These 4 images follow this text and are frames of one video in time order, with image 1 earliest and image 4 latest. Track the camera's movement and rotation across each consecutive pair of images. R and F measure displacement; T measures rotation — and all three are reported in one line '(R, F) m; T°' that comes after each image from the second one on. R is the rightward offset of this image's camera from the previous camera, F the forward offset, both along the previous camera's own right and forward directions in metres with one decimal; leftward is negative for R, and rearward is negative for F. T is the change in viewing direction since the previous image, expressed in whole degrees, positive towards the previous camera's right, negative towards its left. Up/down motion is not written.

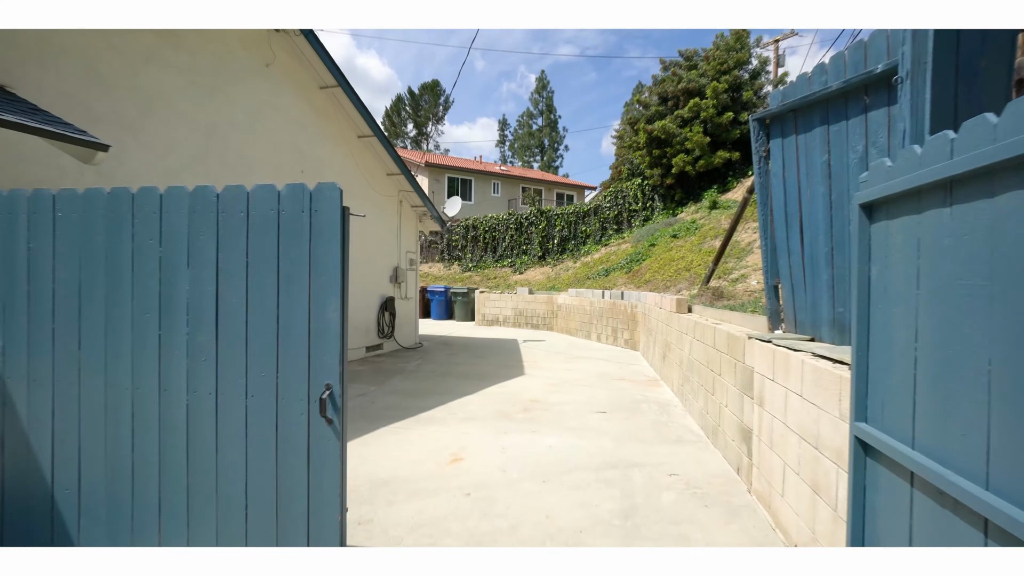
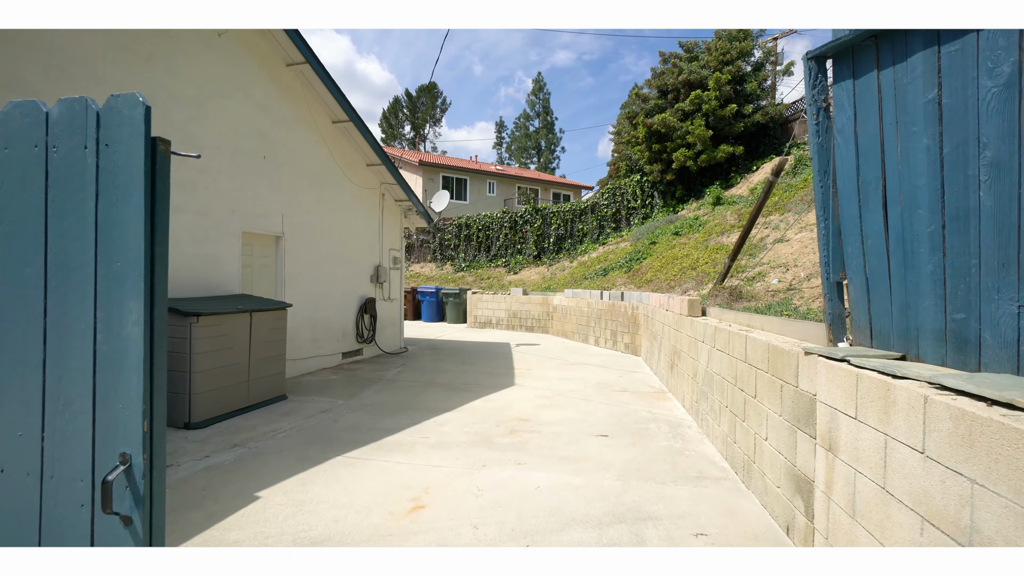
(+0.1, +0.9) m; 0°
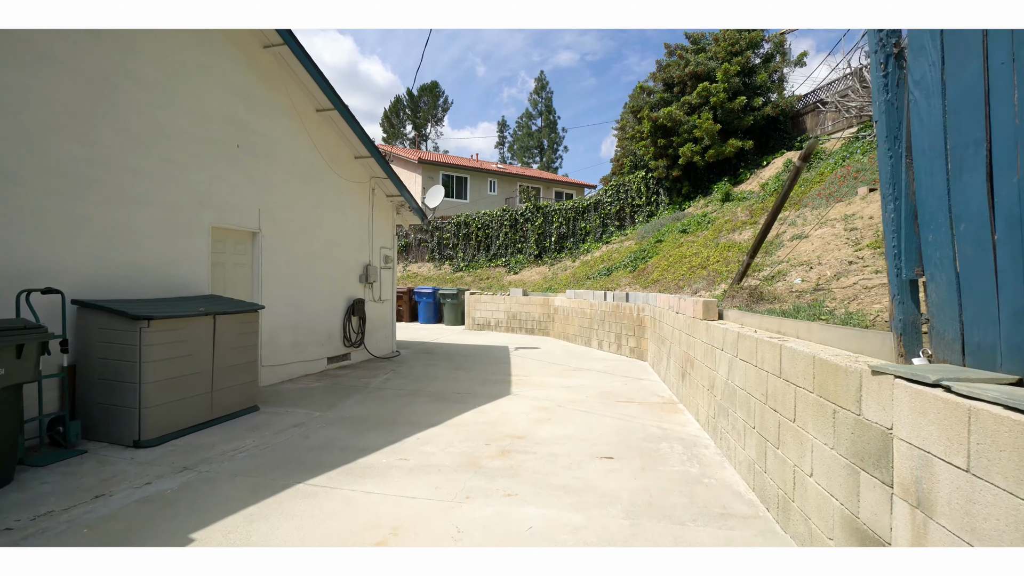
(+0.1, +0.6) m; 0°
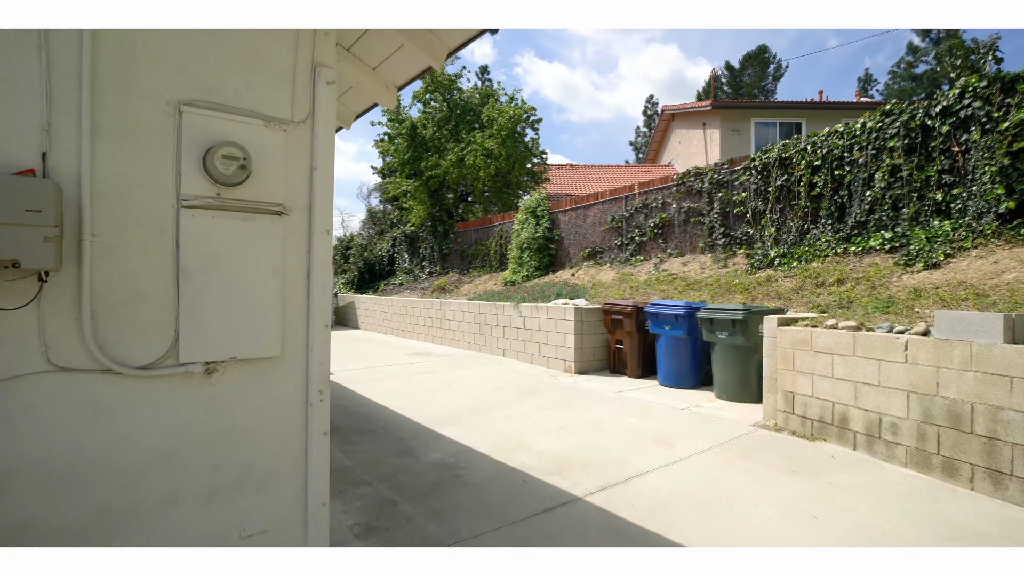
(-0.4, +8.9) m; -35°
